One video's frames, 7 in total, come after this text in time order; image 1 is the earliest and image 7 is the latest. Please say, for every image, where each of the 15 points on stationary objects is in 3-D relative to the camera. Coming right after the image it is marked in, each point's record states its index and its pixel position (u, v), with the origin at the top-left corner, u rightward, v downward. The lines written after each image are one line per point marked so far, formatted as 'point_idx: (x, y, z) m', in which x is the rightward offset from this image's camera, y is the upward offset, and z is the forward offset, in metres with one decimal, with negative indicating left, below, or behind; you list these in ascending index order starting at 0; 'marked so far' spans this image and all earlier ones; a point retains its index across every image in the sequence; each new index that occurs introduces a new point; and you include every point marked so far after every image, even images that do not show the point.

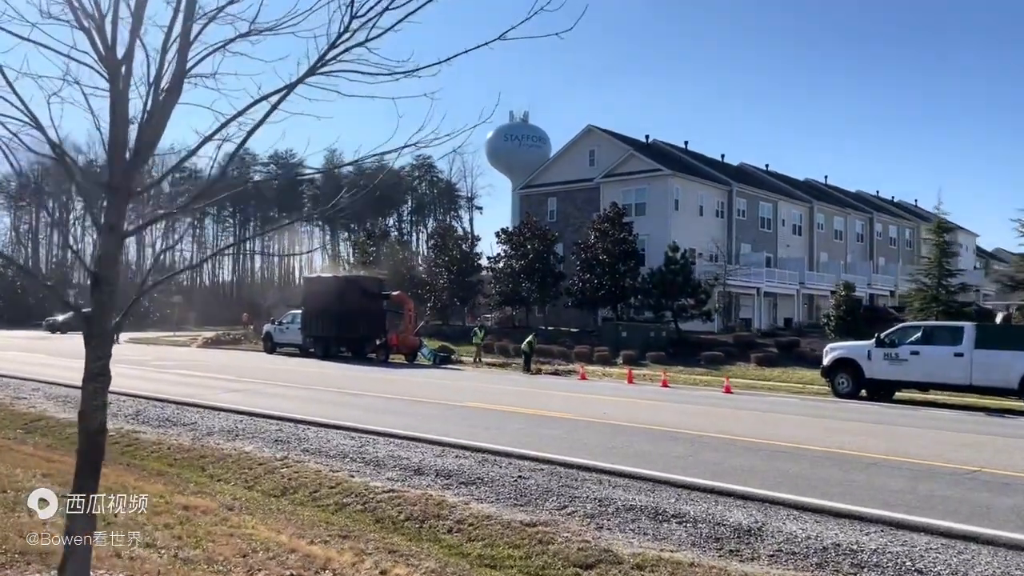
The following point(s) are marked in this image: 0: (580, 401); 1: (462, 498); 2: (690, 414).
0: (+1.0, -1.7, +18.6) m
1: (-0.4, -1.5, +8.7) m
2: (+2.4, -1.7, +16.2) m
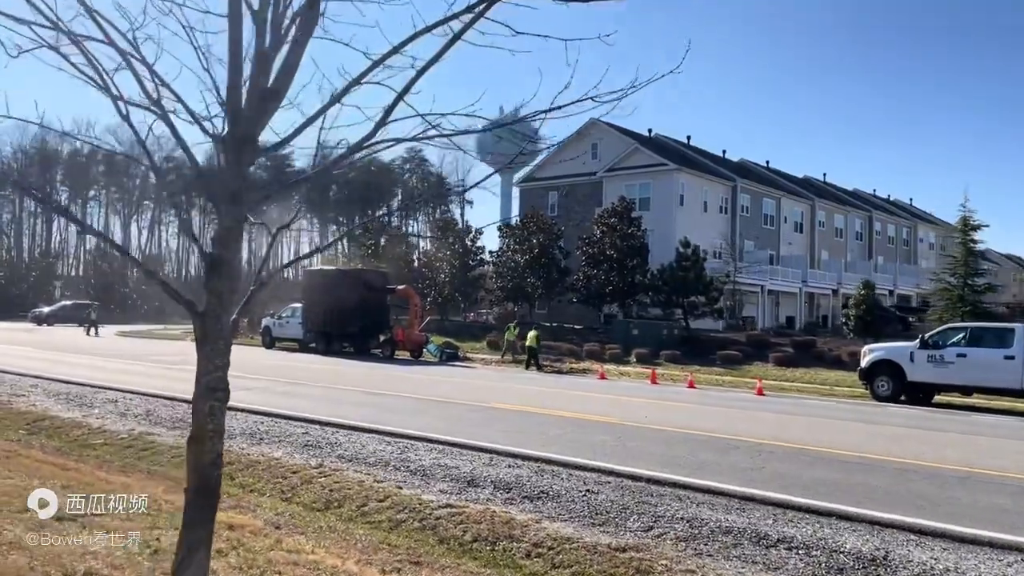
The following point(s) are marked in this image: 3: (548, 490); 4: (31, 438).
0: (+1.4, -1.7, +17.7) m
1: (+0.1, -1.5, +7.8) m
2: (+2.8, -1.7, +15.4) m
3: (+0.3, -1.4, +8.5) m
4: (-4.7, -1.5, +11.9) m
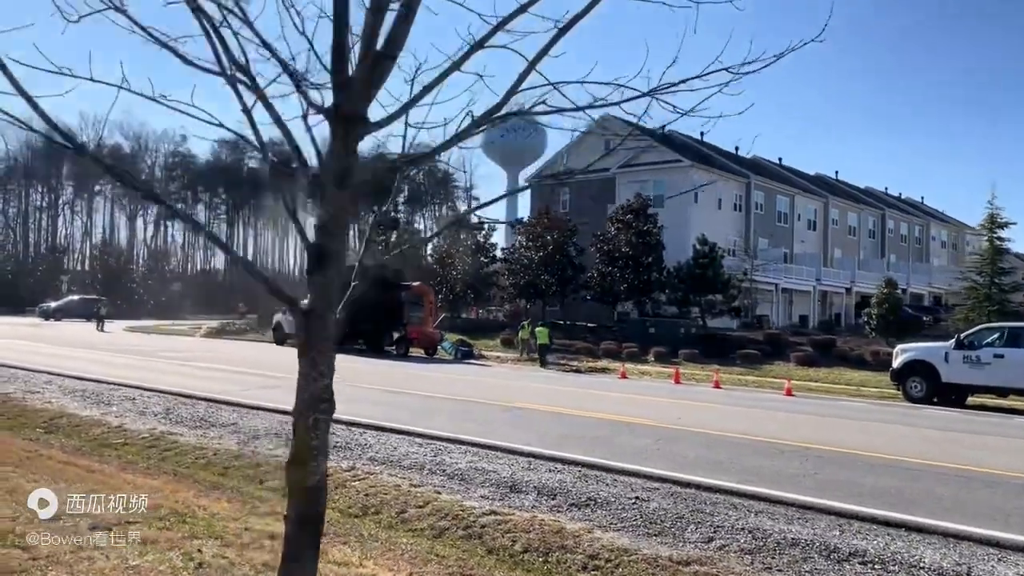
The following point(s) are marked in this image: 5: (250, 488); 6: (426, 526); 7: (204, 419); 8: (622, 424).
0: (+1.7, -1.6, +17.3) m
1: (+0.4, -1.5, +7.4) m
2: (+3.1, -1.6, +15.0) m
3: (+0.6, -1.4, +8.1) m
4: (-4.4, -1.4, +11.6) m
5: (-1.9, -1.5, +8.9) m
6: (-0.5, -1.5, +7.6) m
7: (-3.2, -1.4, +12.6) m
8: (+1.2, -1.5, +13.0) m
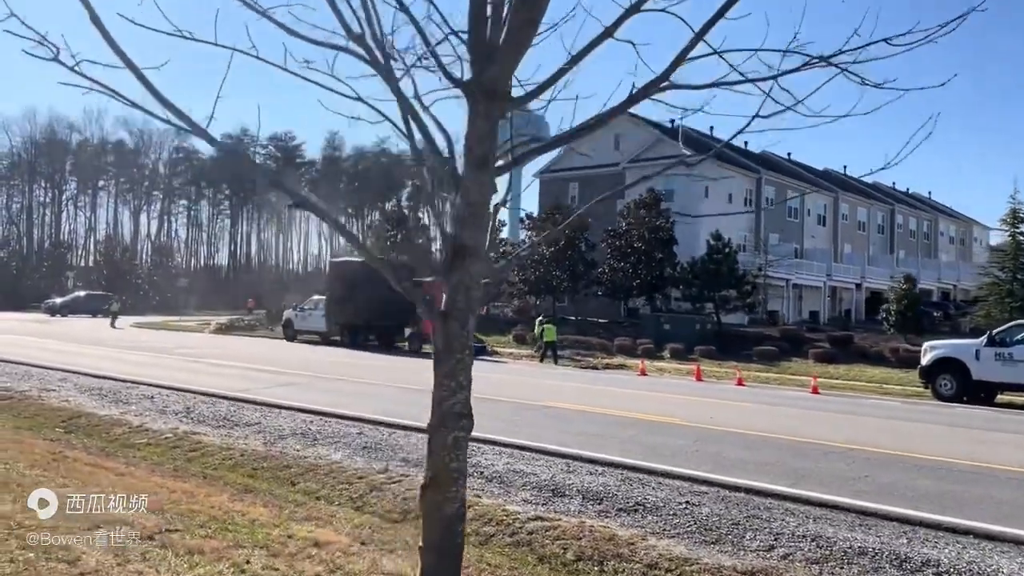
0: (+2.0, -1.6, +17.1) m
1: (+0.7, -1.4, +7.2) m
2: (+3.4, -1.6, +14.7) m
3: (+0.9, -1.4, +7.8) m
4: (-4.1, -1.4, +11.3) m
5: (-1.6, -1.5, +8.6) m
6: (-0.2, -1.5, +7.4) m
7: (-2.9, -1.3, +12.3) m
8: (+1.5, -1.4, +12.7) m
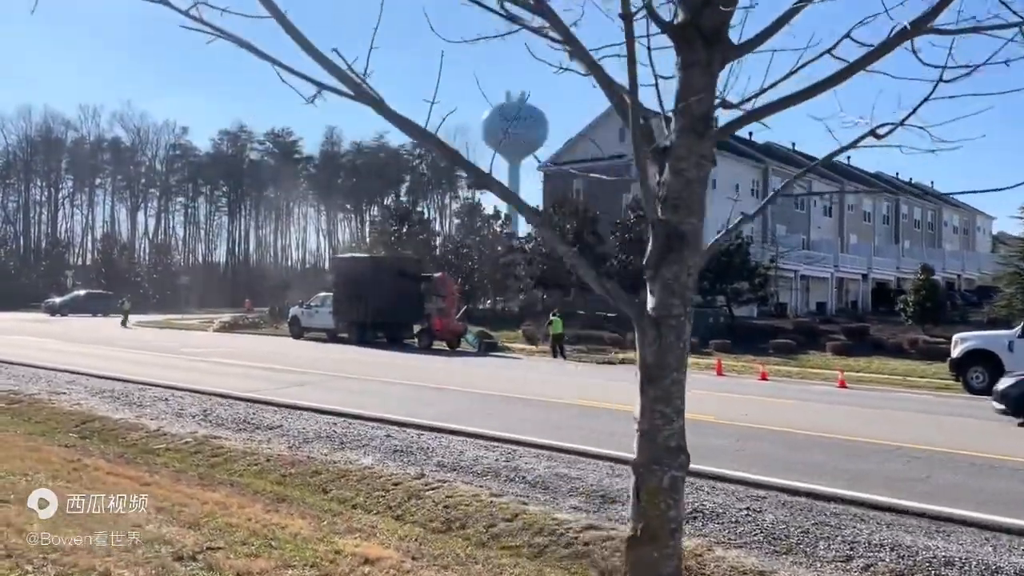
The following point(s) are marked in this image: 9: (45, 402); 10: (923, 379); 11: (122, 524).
0: (+2.3, -1.5, +16.6) m
1: (+1.0, -1.4, +6.7) m
2: (+3.7, -1.5, +14.3) m
3: (+1.2, -1.4, +7.4) m
4: (-3.8, -1.4, +10.8) m
5: (-1.3, -1.4, +8.2) m
6: (+0.1, -1.5, +6.9) m
7: (-2.6, -1.3, +11.9) m
8: (+1.8, -1.4, +12.3) m
9: (-5.3, -1.3, +13.6) m
10: (+6.6, -1.5, +19.4) m
11: (-2.0, -1.2, +6.1) m
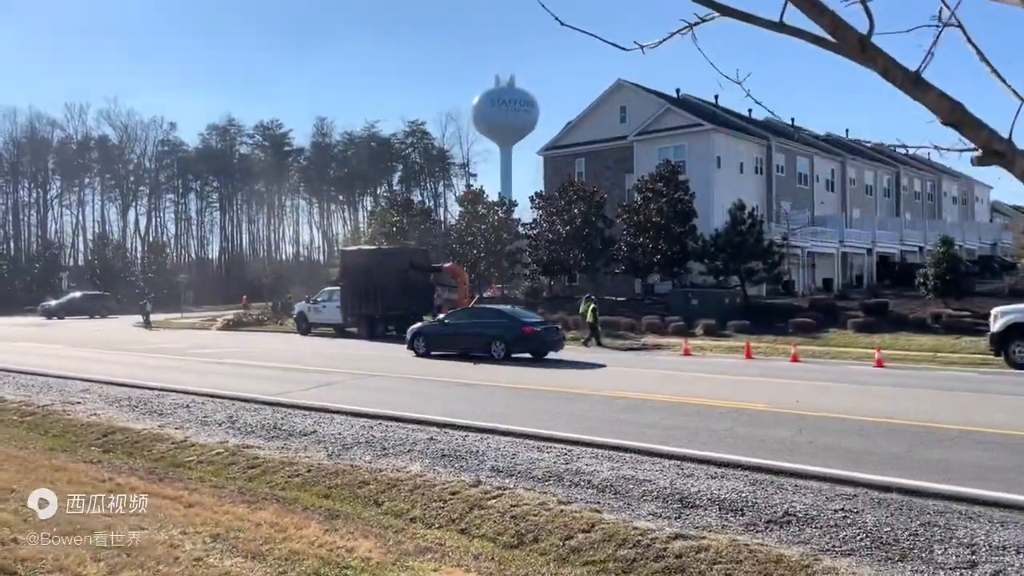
0: (+2.7, -1.3, +16.1) m
1: (+1.5, -1.3, +6.2) m
2: (+4.1, -1.2, +13.8) m
3: (+1.6, -1.3, +6.9) m
4: (-3.4, -1.4, +10.3) m
5: (-0.9, -1.4, +7.6) m
6: (+0.5, -1.4, +6.4) m
7: (-2.2, -1.3, +11.3) m
8: (+2.2, -1.2, +11.8) m
9: (-4.9, -1.4, +13.0) m
10: (+6.9, -1.1, +18.9) m
11: (-1.5, -1.2, +5.5) m
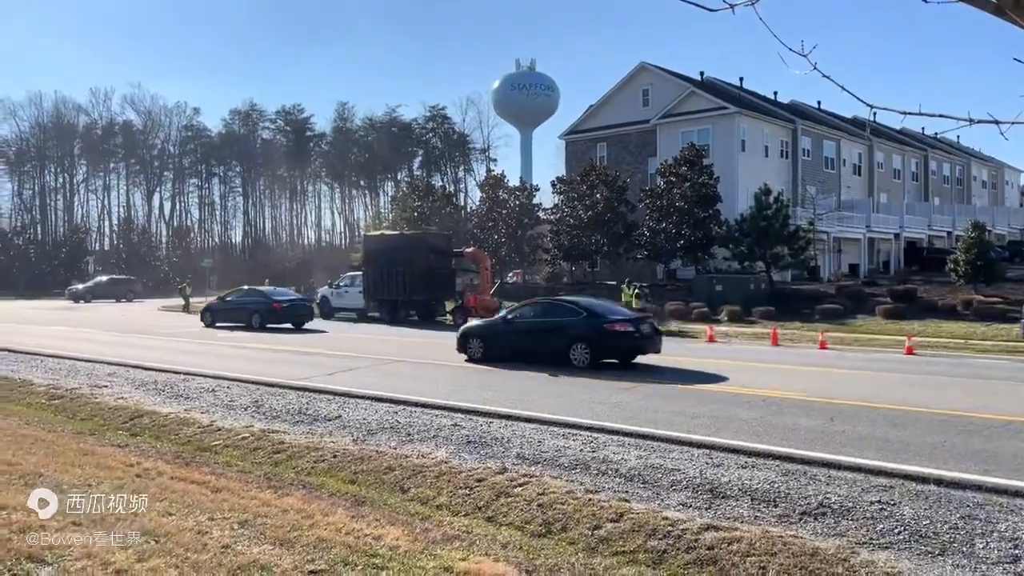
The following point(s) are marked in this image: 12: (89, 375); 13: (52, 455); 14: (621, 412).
0: (+3.0, -1.1, +16.0) m
1: (+1.6, -1.3, +6.1) m
2: (+4.4, -1.1, +13.6) m
3: (+1.8, -1.2, +6.8) m
4: (-3.2, -1.3, +10.3) m
5: (-0.7, -1.3, +7.6) m
6: (+0.7, -1.4, +6.3) m
7: (-2.0, -1.2, +11.3) m
8: (+2.5, -1.1, +11.7) m
9: (-4.6, -1.2, +13.0) m
10: (+7.3, -0.8, +18.7) m
11: (-1.4, -1.2, +5.5) m
12: (-5.3, -1.1, +15.2) m
13: (-3.3, -1.2, +8.5) m
14: (+1.0, -1.1, +11.1) m
